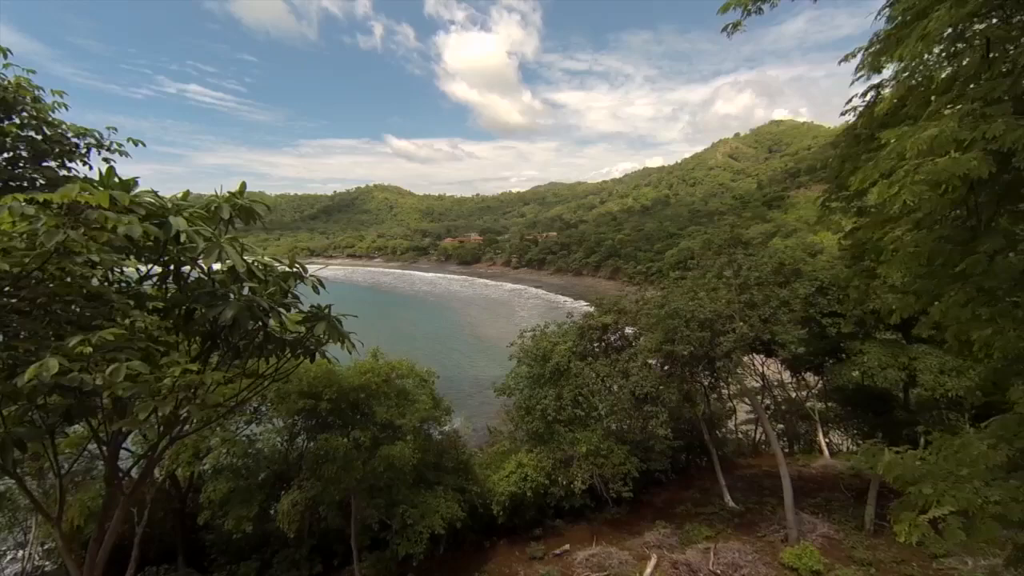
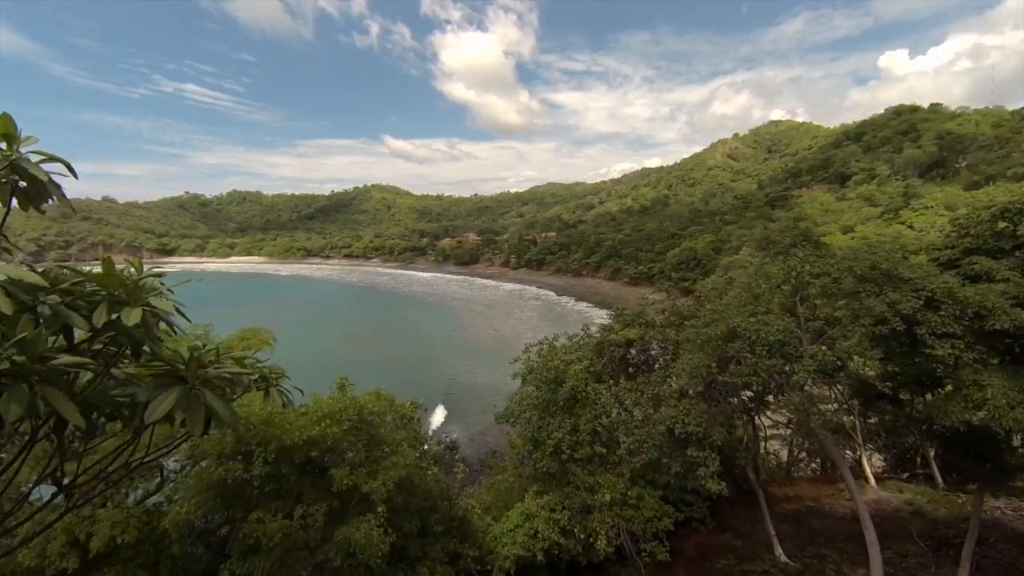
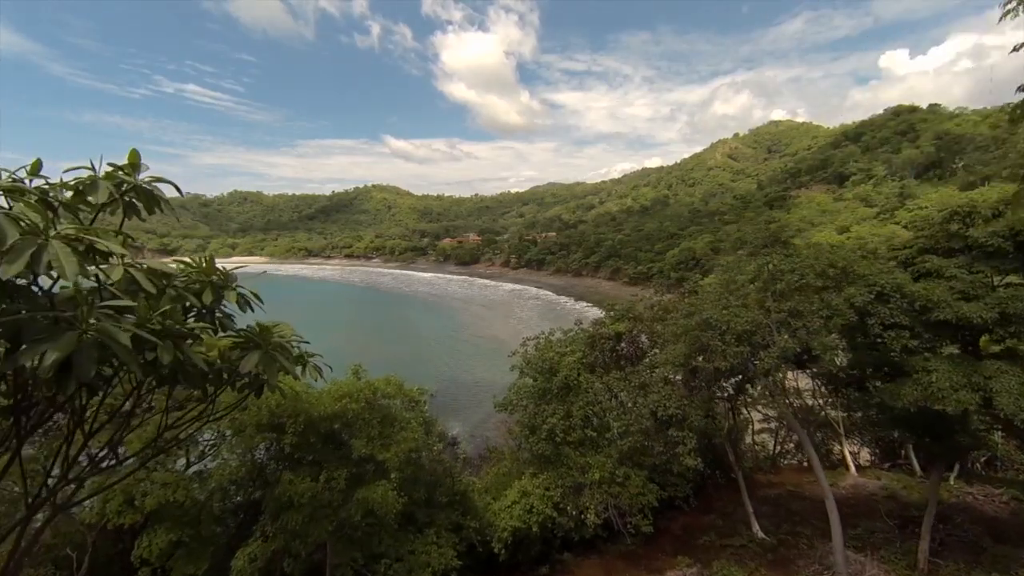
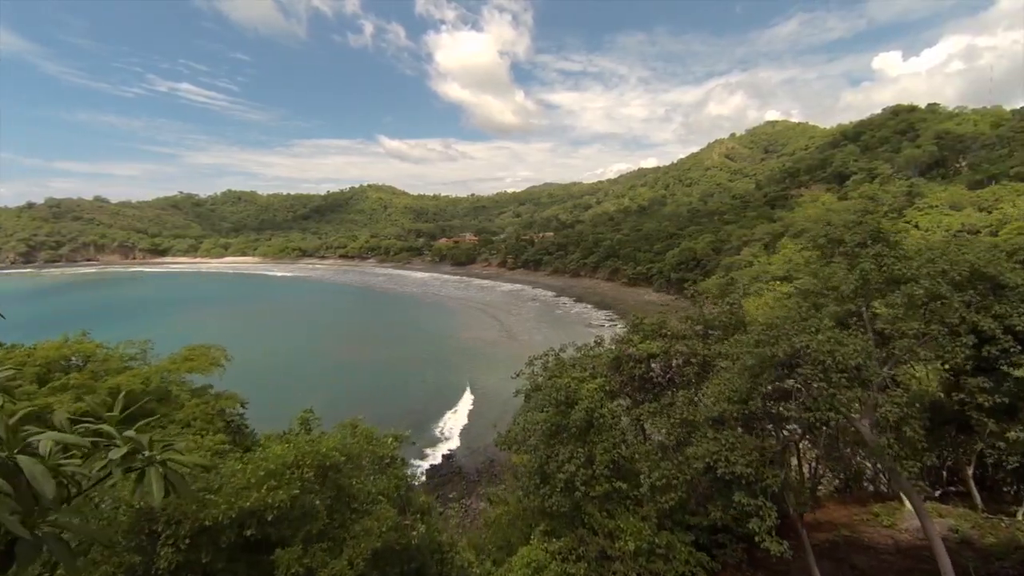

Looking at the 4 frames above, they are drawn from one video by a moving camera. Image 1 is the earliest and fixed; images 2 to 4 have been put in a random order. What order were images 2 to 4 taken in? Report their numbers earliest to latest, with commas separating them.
3, 2, 4
